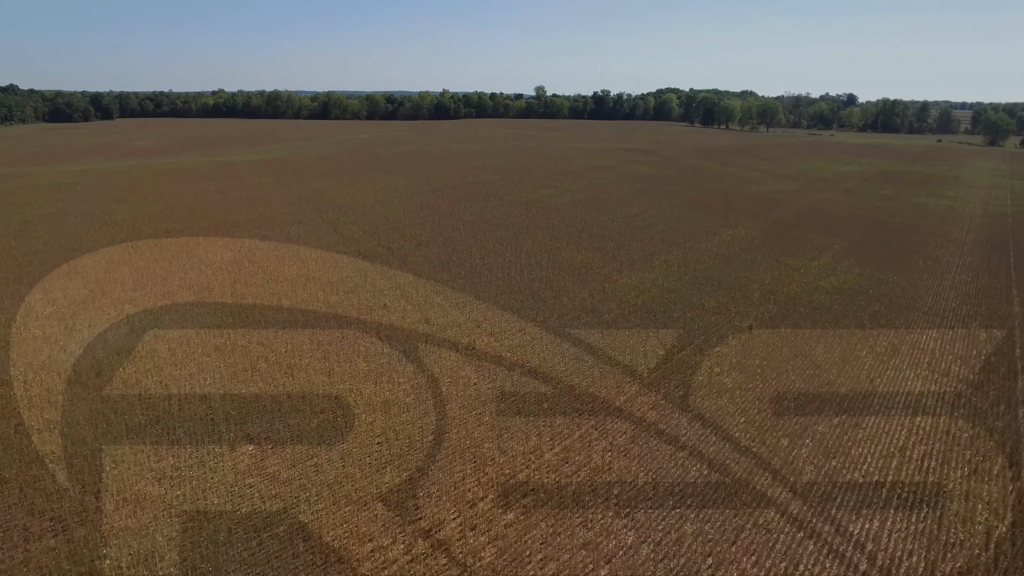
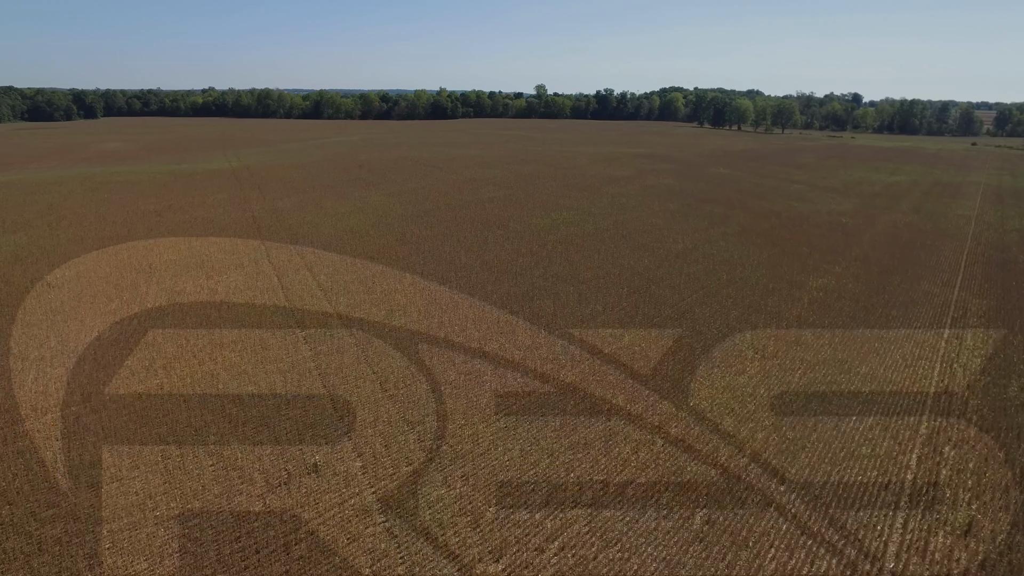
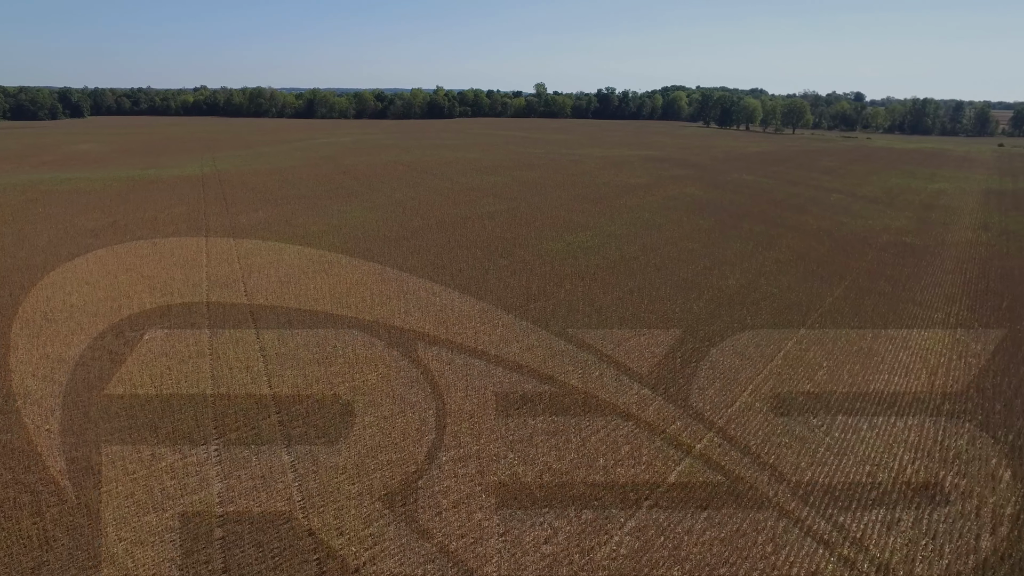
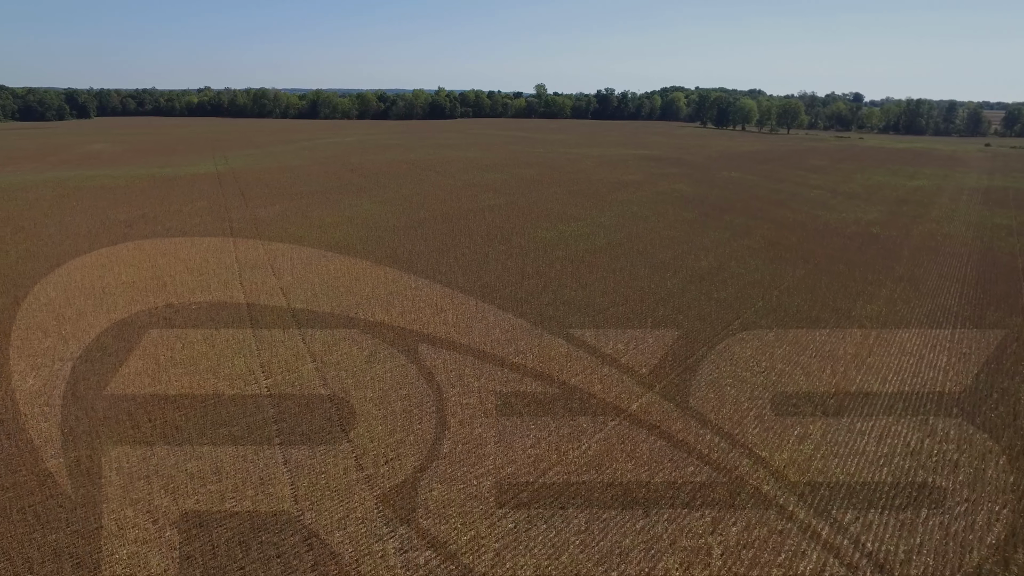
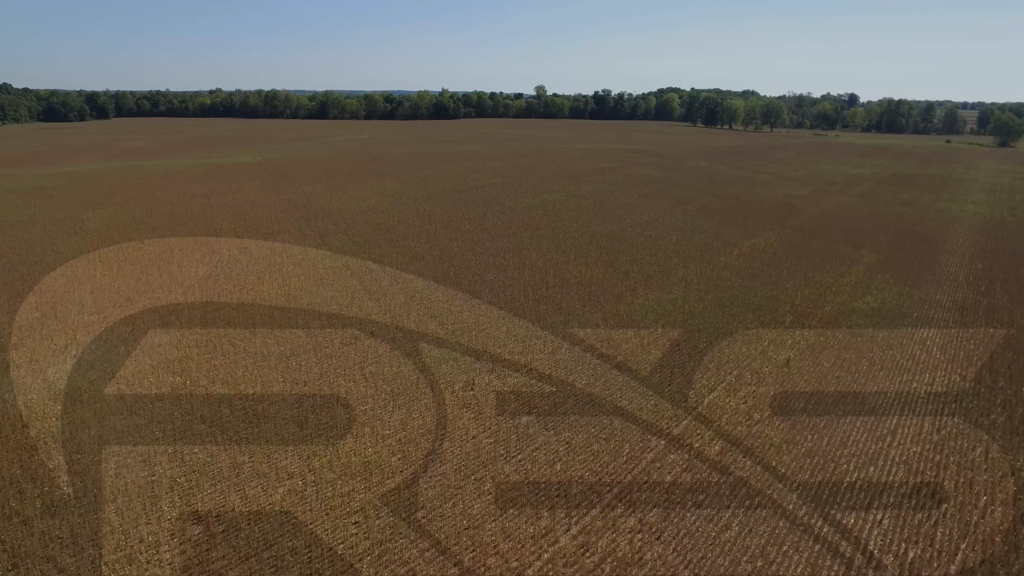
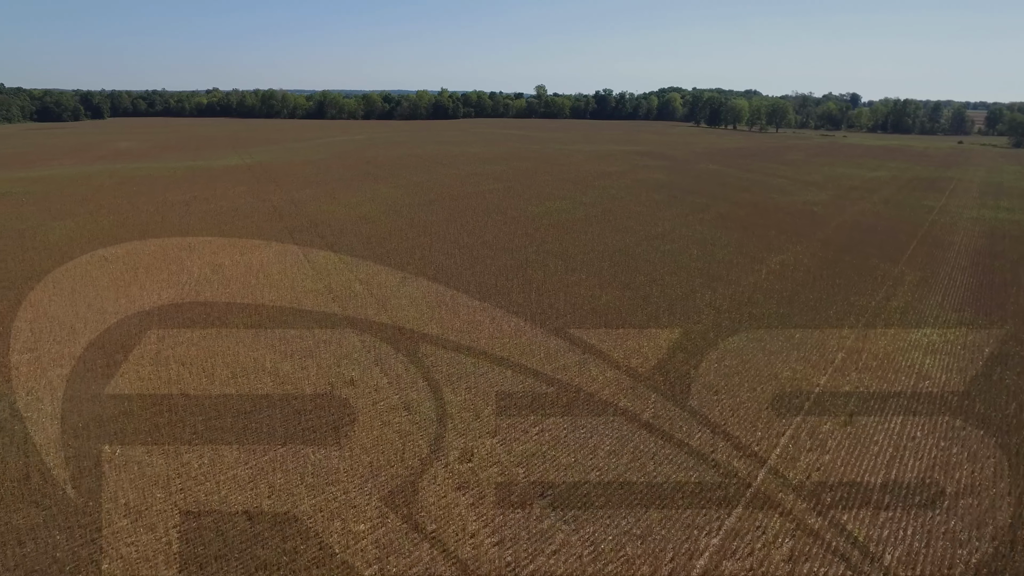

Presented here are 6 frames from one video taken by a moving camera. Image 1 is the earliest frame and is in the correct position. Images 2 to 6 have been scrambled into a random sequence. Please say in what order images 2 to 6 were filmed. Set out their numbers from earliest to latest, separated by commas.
5, 6, 2, 4, 3
